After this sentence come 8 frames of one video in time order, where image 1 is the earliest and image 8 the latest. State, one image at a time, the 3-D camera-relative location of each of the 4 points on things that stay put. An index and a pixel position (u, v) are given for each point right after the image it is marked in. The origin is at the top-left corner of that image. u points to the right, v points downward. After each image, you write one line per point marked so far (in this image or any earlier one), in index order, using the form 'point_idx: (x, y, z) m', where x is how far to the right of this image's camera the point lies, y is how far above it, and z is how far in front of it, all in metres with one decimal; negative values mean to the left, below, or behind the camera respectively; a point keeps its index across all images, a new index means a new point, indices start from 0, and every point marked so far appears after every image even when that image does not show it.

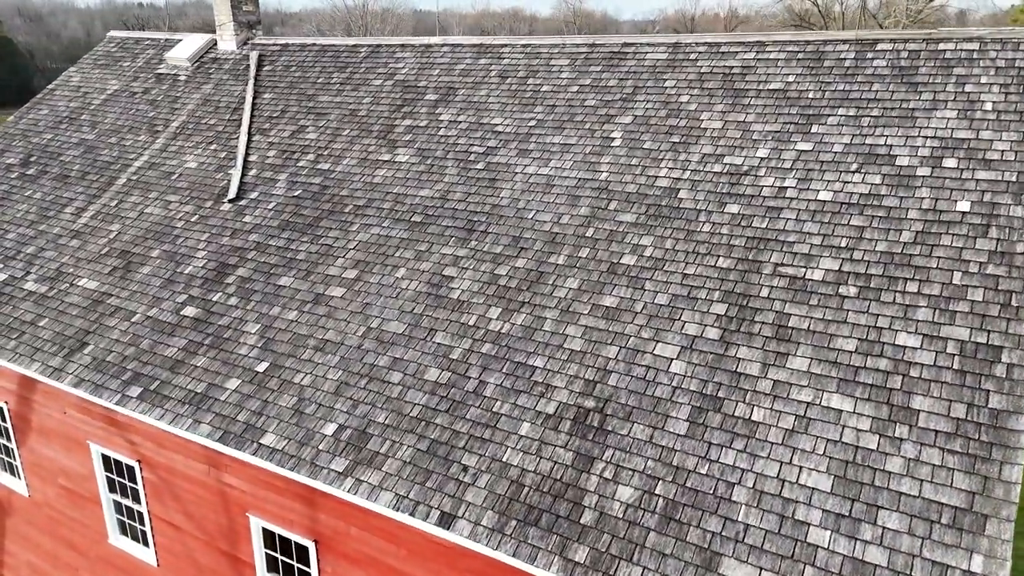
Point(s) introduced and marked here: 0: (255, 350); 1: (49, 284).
0: (-2.2, -0.5, +6.6) m
1: (-5.0, 0.0, +8.2) m
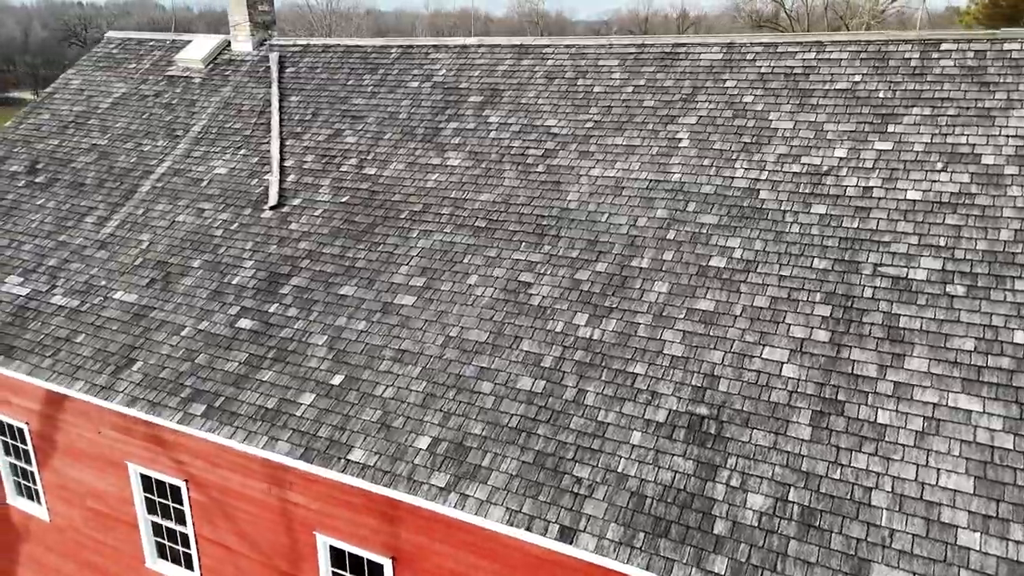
0: (-1.5, -0.6, +6.3) m
1: (-4.5, -0.1, +7.8) m
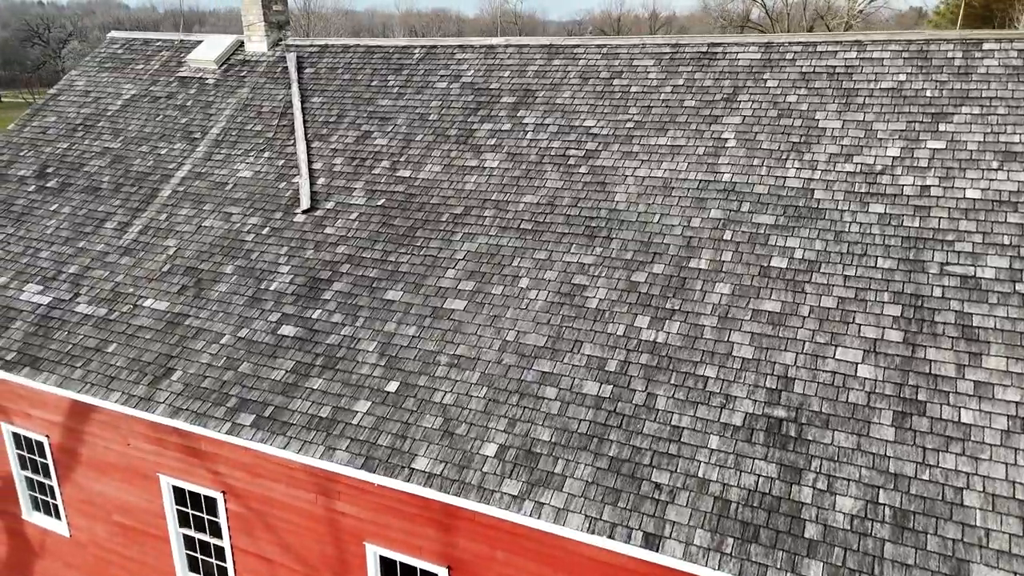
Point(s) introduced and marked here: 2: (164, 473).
0: (-1.1, -0.7, +6.2) m
1: (-4.1, -0.2, +7.6) m
2: (-3.5, -1.8, +7.6) m
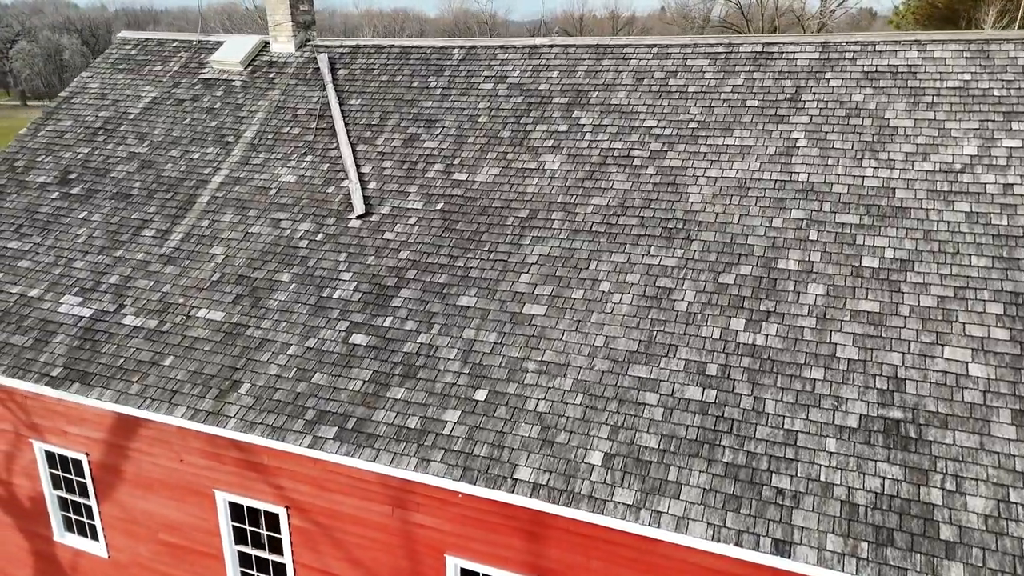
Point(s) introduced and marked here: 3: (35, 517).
0: (-0.4, -0.7, +6.0) m
1: (-3.4, -0.3, +7.3) m
2: (-2.8, -1.9, +7.3) m
3: (-5.5, -2.6, +8.7) m
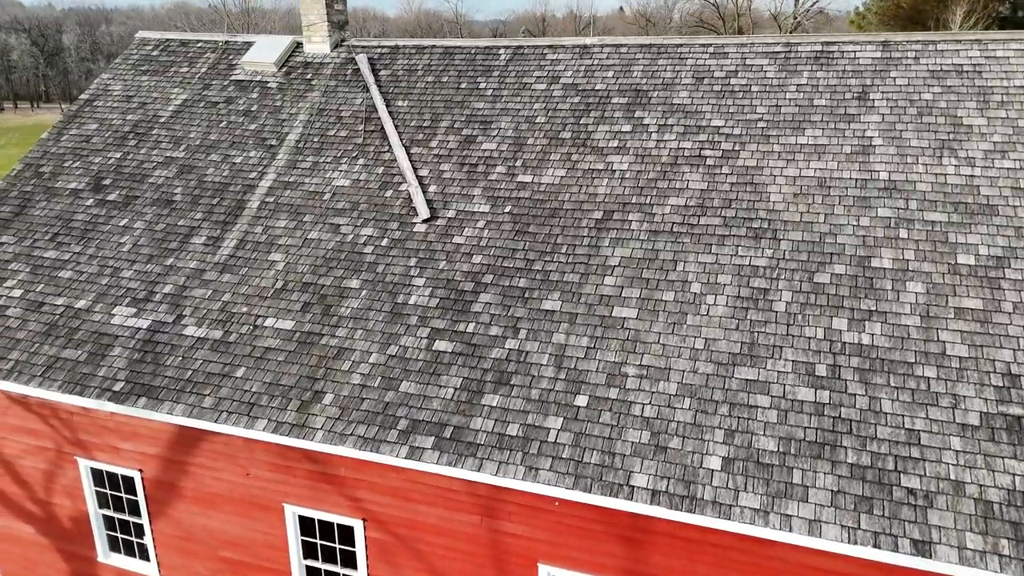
0: (+0.4, -0.8, +5.9) m
1: (-2.7, -0.4, +7.1) m
2: (-2.1, -2.0, +7.1) m
3: (-4.8, -2.8, +8.4) m
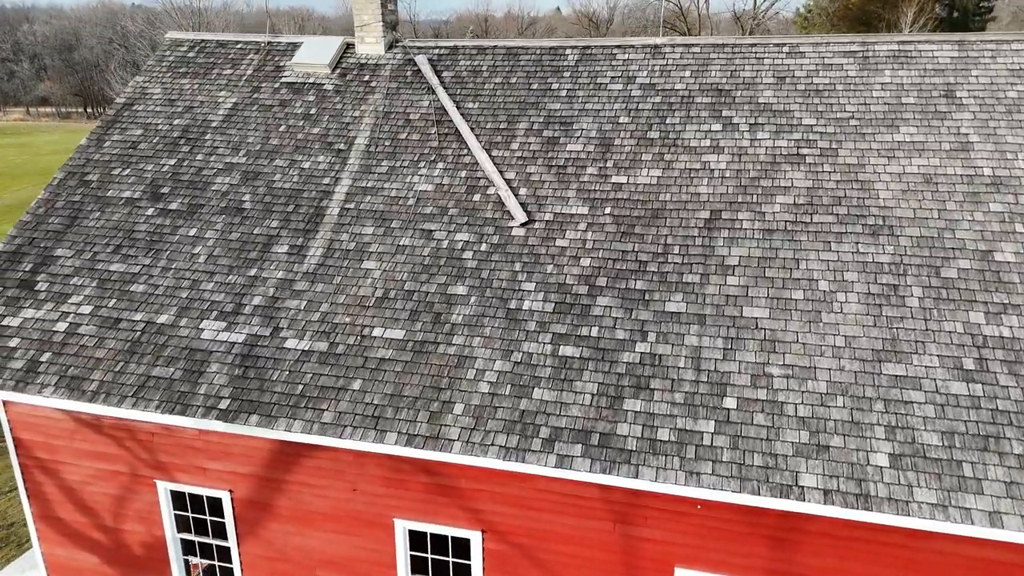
0: (+1.5, -0.8, +5.9) m
1: (-1.7, -0.5, +6.8) m
2: (-1.0, -2.1, +6.9) m
3: (-3.8, -2.9, +8.0) m
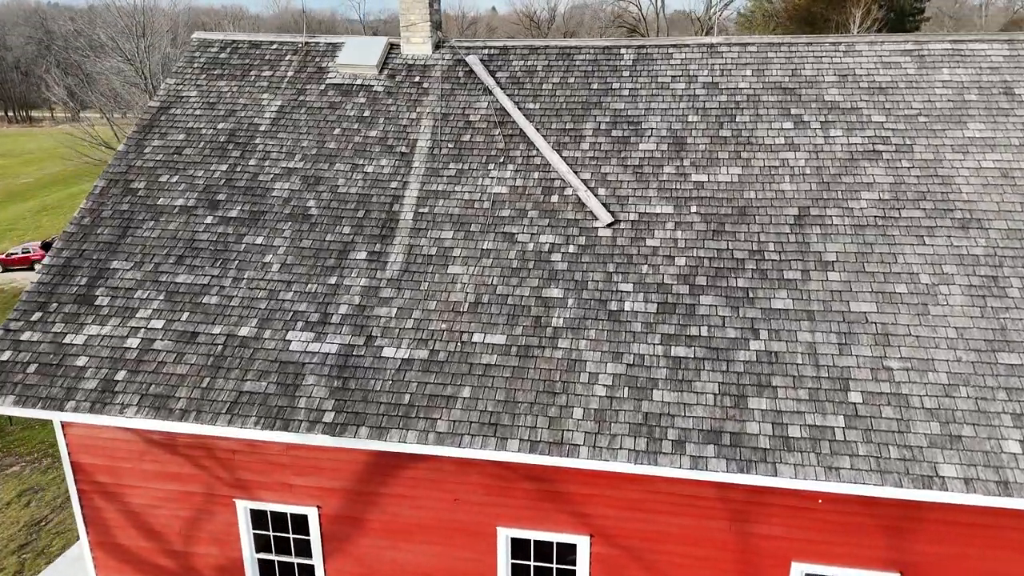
0: (+2.5, -0.7, +6.0) m
1: (-0.8, -0.5, +6.6) m
2: (-0.1, -2.1, +6.8) m
3: (-2.9, -3.0, +7.6) m
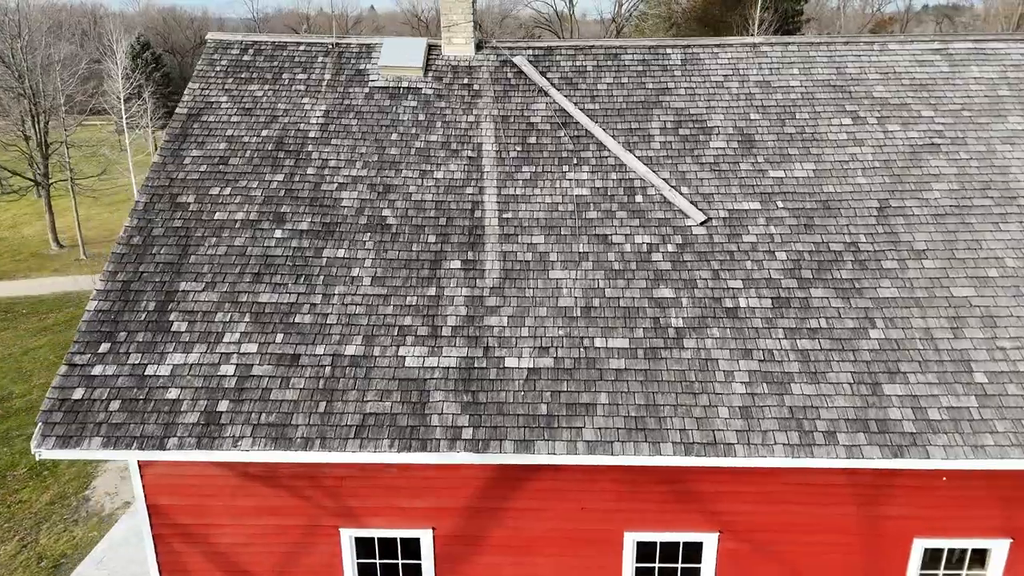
0: (+3.6, -0.6, +6.3) m
1: (+0.3, -0.6, +6.5) m
2: (+1.1, -2.2, +6.7) m
3: (-1.8, -3.2, +7.2) m
